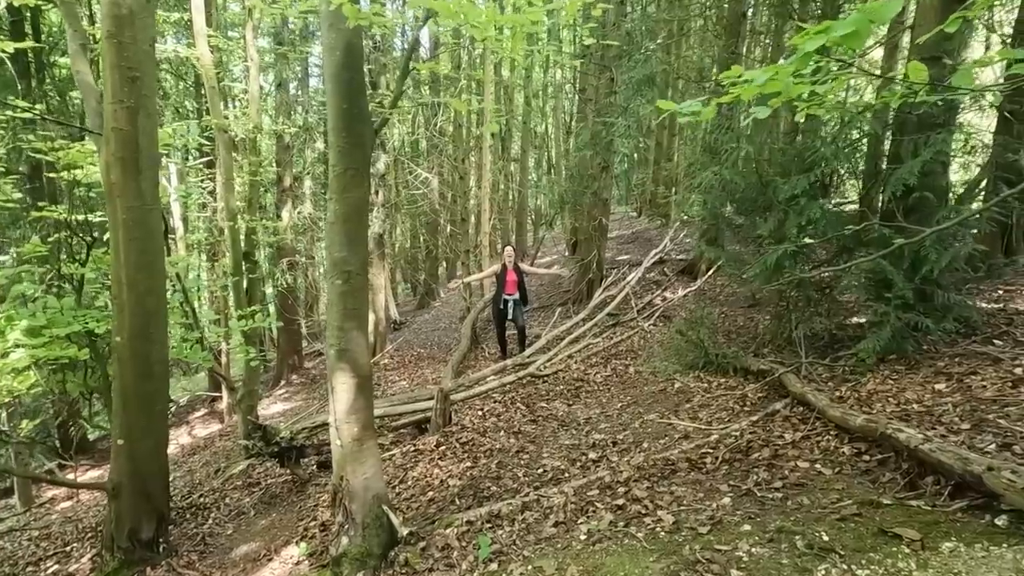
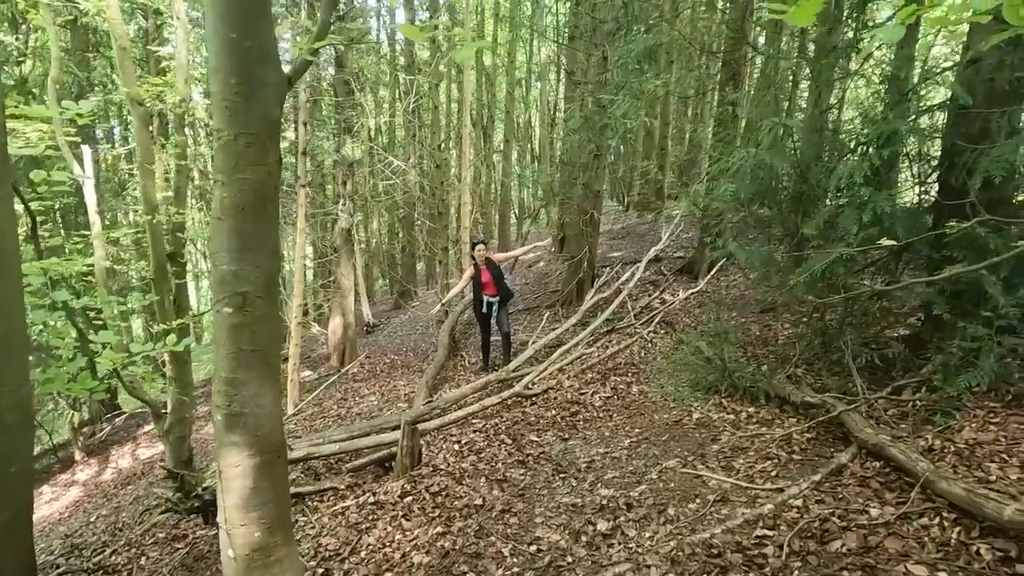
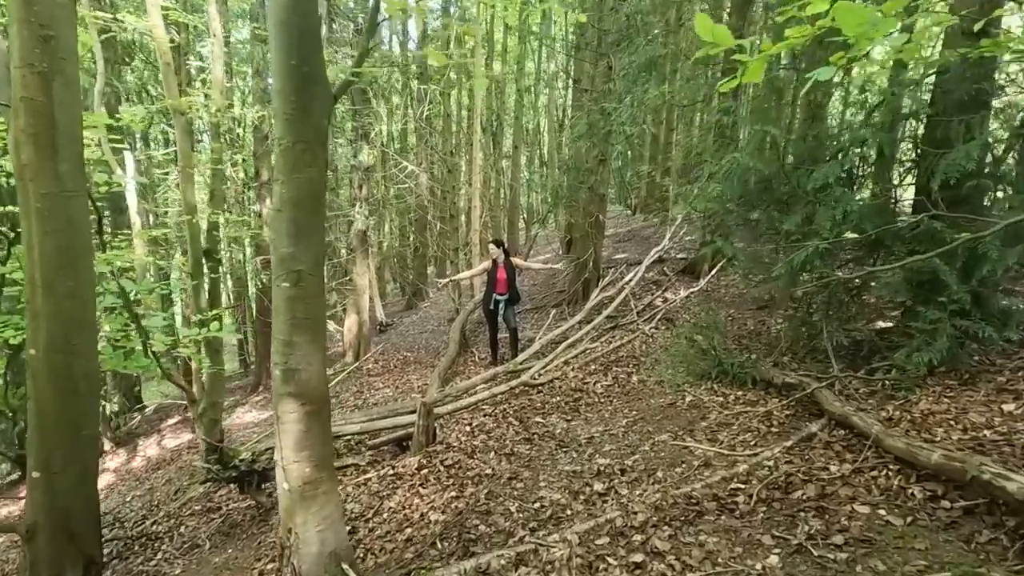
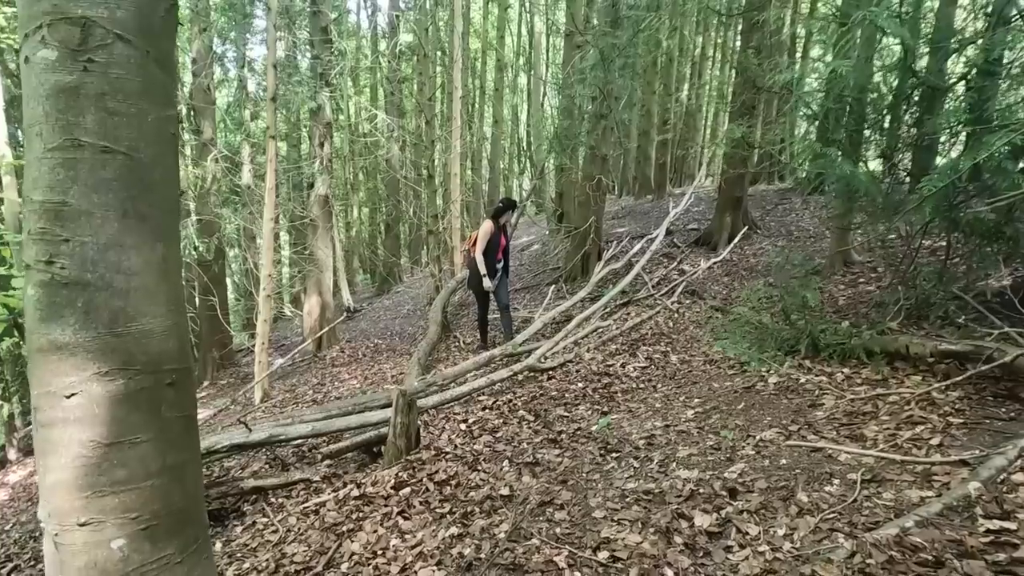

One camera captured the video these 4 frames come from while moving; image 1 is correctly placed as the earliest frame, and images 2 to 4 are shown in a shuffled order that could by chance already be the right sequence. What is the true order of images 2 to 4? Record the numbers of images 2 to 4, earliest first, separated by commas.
3, 2, 4
